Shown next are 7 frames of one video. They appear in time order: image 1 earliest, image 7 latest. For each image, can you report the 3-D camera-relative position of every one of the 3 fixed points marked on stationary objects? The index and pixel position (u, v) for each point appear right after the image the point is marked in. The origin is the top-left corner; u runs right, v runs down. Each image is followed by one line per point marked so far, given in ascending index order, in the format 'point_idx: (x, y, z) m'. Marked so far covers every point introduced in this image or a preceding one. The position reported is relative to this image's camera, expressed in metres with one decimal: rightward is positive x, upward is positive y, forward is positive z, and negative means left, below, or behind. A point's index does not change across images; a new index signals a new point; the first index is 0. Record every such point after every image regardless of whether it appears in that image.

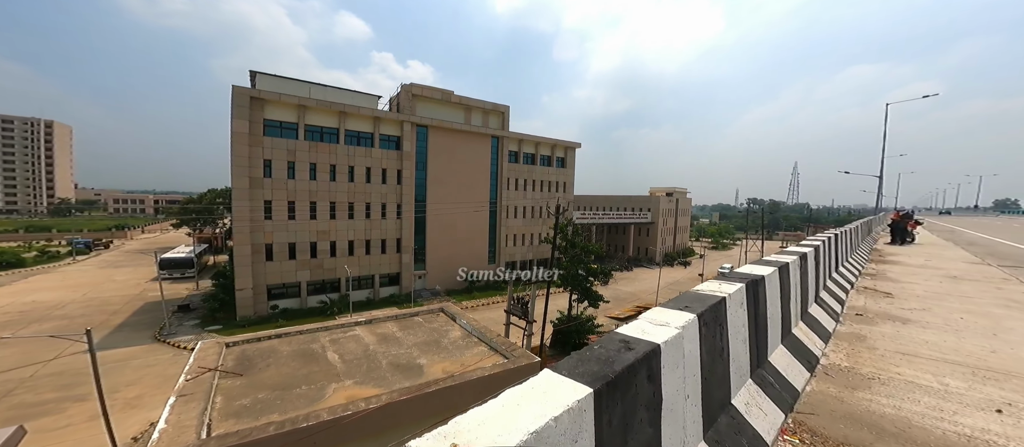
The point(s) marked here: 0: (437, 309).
0: (-1.9, -2.5, +10.8) m
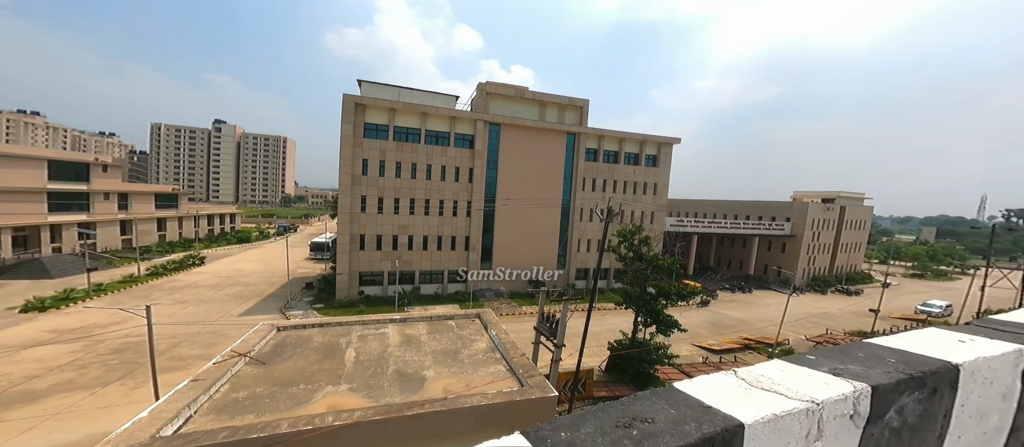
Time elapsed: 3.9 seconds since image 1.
0: (-1.1, -2.7, +10.2) m
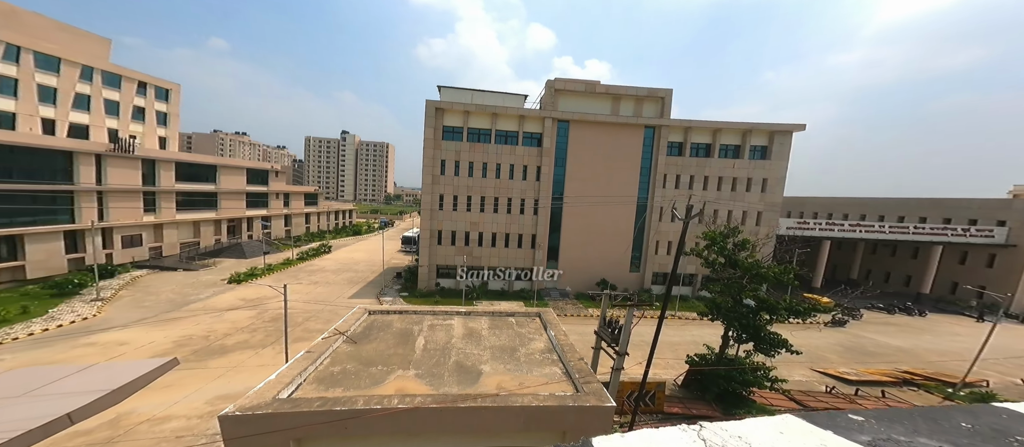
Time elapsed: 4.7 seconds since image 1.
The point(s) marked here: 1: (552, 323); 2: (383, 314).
0: (+0.7, -2.7, +10.2) m
1: (+1.1, -2.7, +9.3) m
2: (-3.7, -2.6, +10.1) m
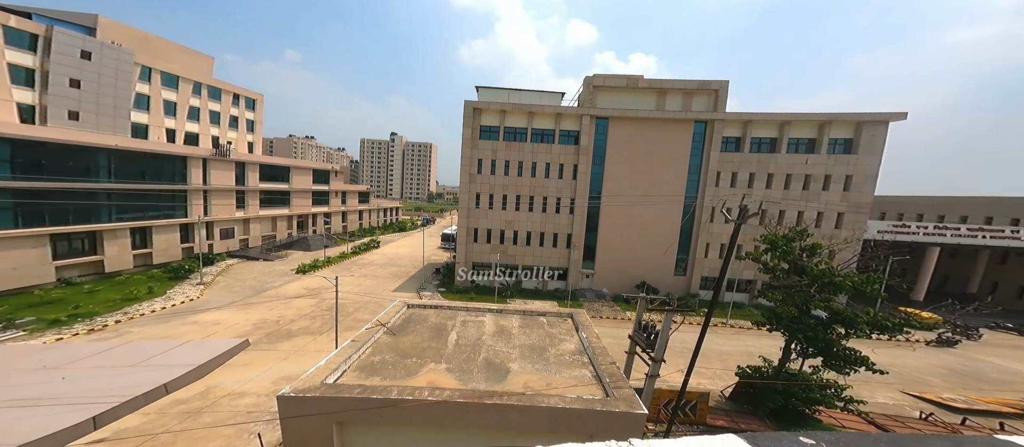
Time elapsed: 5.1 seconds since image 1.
0: (+1.6, -2.7, +10.1) m
1: (+1.9, -2.7, +9.1) m
2: (-2.7, -2.6, +10.5) m
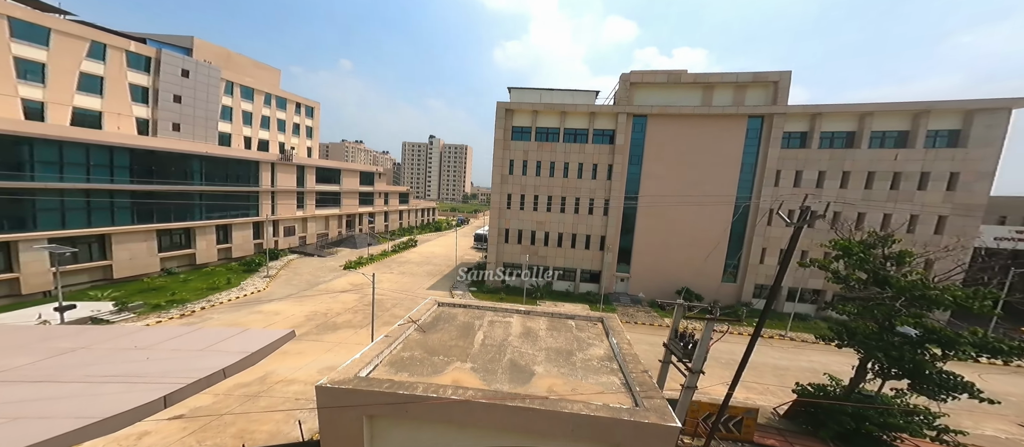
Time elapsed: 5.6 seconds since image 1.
0: (+2.4, -2.7, +9.8) m
1: (+2.6, -2.7, +8.8) m
2: (-1.9, -2.6, +10.6) m
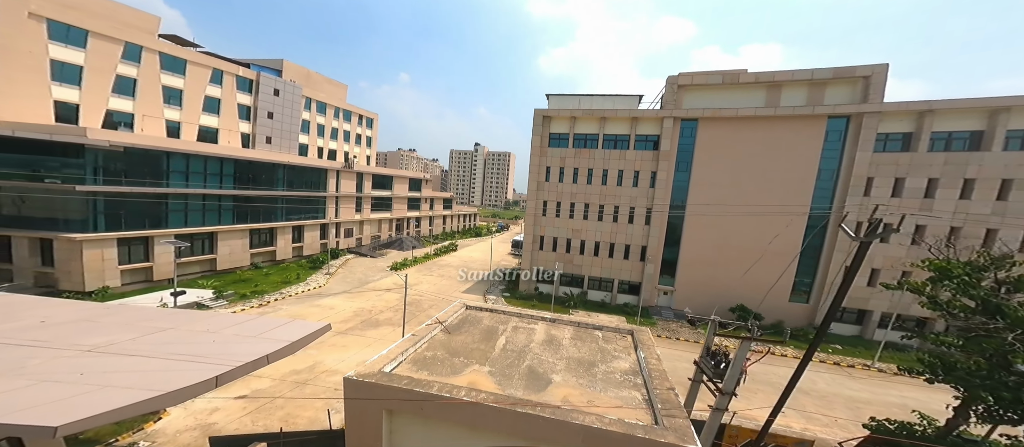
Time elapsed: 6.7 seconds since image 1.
0: (+3.1, -2.9, +9.4) m
1: (+3.2, -2.9, +8.4) m
2: (-1.0, -2.7, +10.7) m
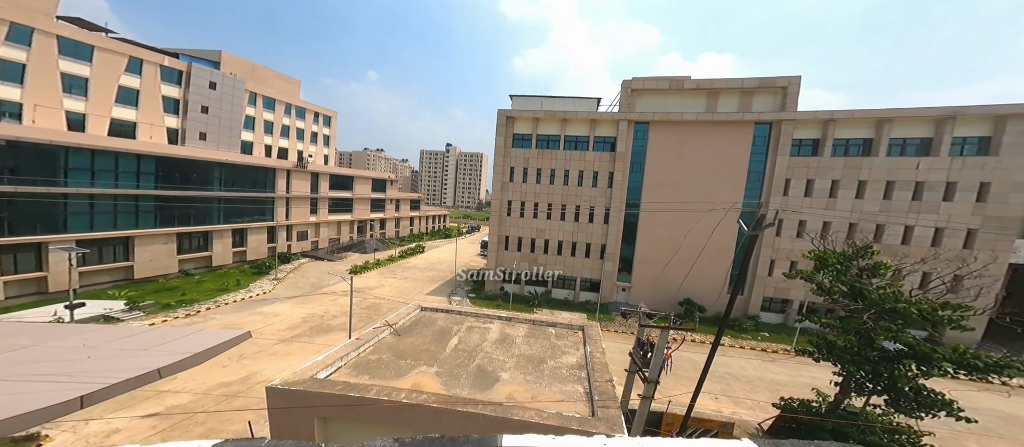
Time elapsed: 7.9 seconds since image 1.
0: (+1.9, -2.9, +9.6) m
1: (+2.0, -2.9, +8.6) m
2: (-2.3, -2.7, +10.7) m
